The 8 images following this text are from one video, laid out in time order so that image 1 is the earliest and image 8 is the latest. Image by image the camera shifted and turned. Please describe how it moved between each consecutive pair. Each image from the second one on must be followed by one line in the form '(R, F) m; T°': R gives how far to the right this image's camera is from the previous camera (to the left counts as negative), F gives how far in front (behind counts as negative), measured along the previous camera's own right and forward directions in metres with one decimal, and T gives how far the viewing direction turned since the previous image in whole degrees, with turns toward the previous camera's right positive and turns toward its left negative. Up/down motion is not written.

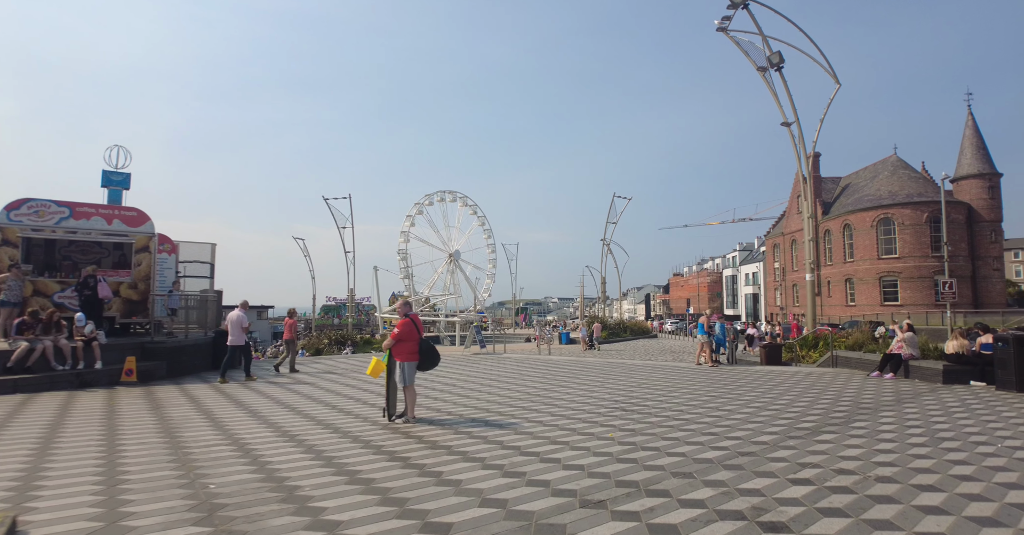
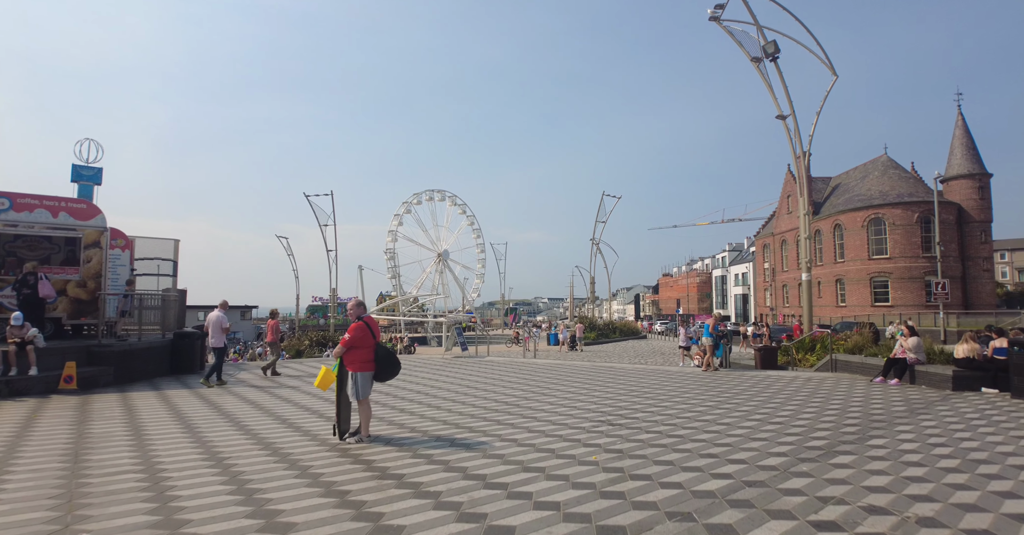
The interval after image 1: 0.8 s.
(+0.2, +0.9) m; +1°
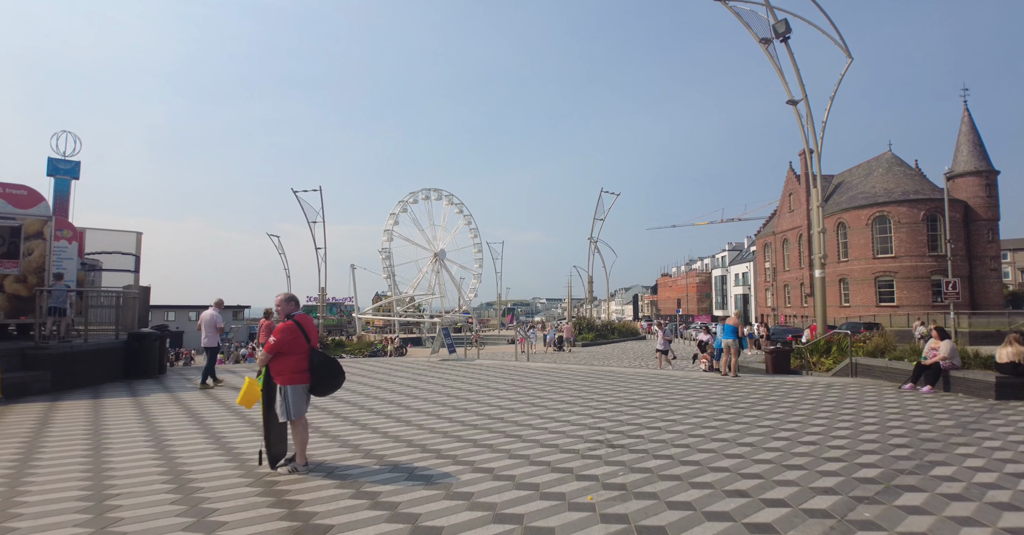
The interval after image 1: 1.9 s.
(+0.2, +1.2) m; 0°
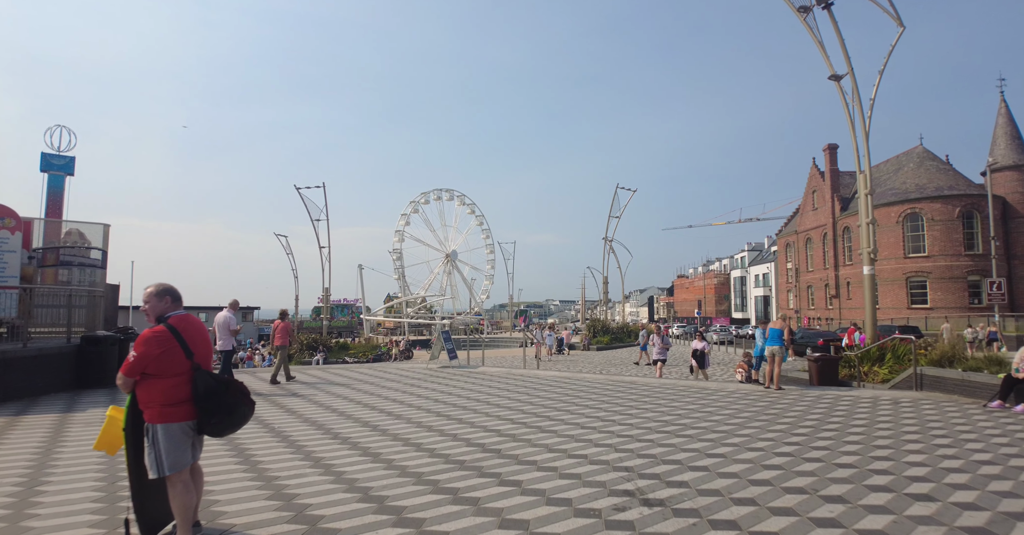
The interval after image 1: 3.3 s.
(+0.1, +1.6) m; -1°
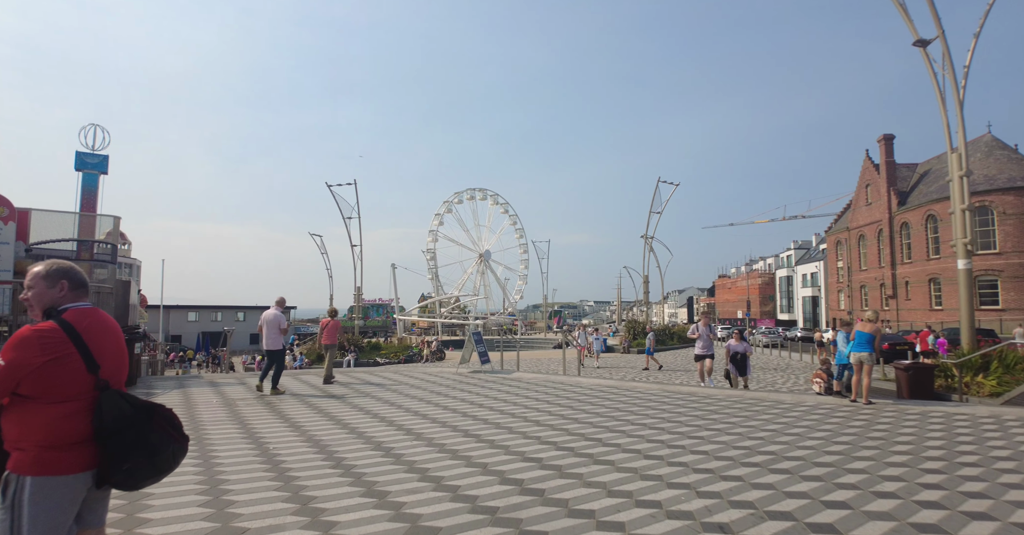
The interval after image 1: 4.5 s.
(-0.1, +1.4) m; -3°
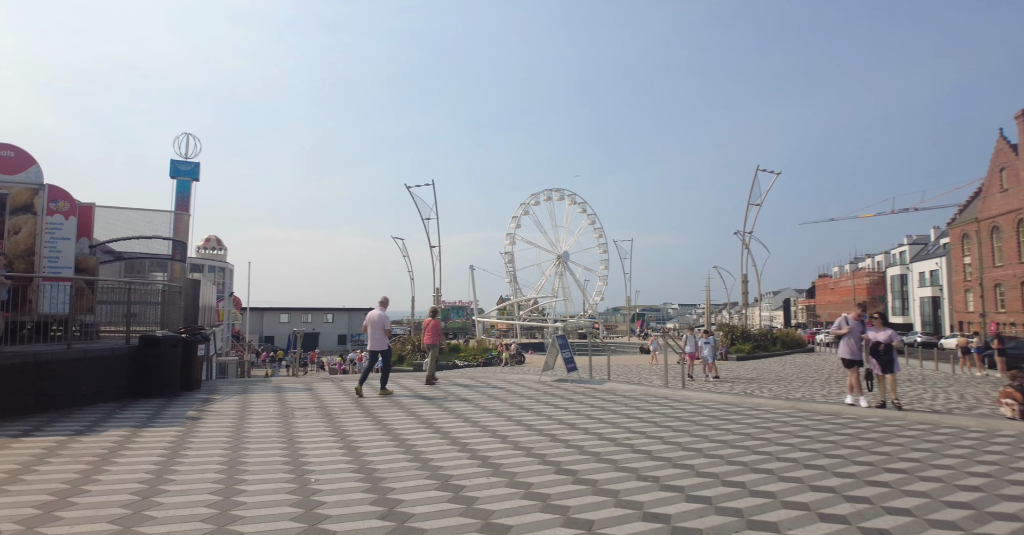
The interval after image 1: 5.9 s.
(-0.2, +1.5) m; -8°
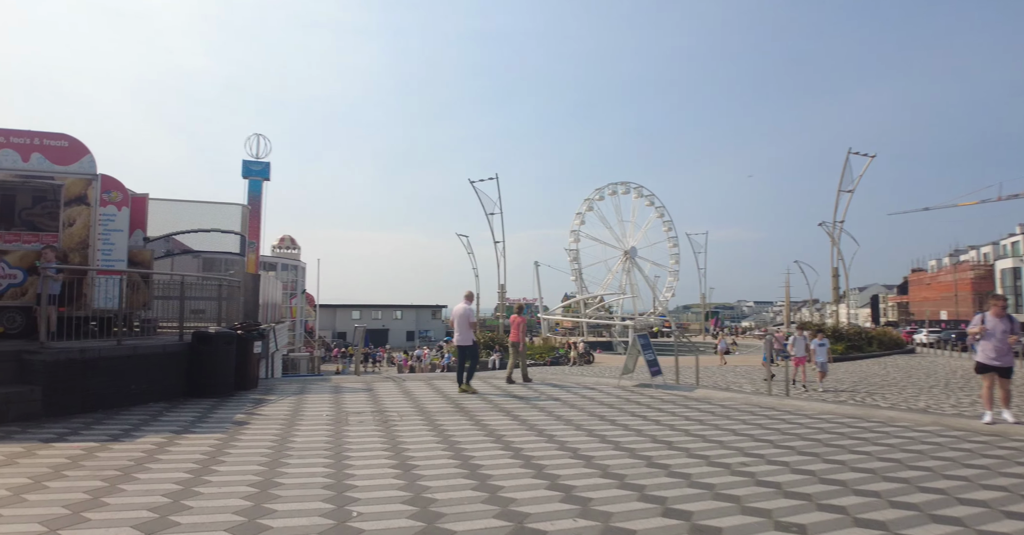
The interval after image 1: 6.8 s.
(-0.2, +1.1) m; -7°
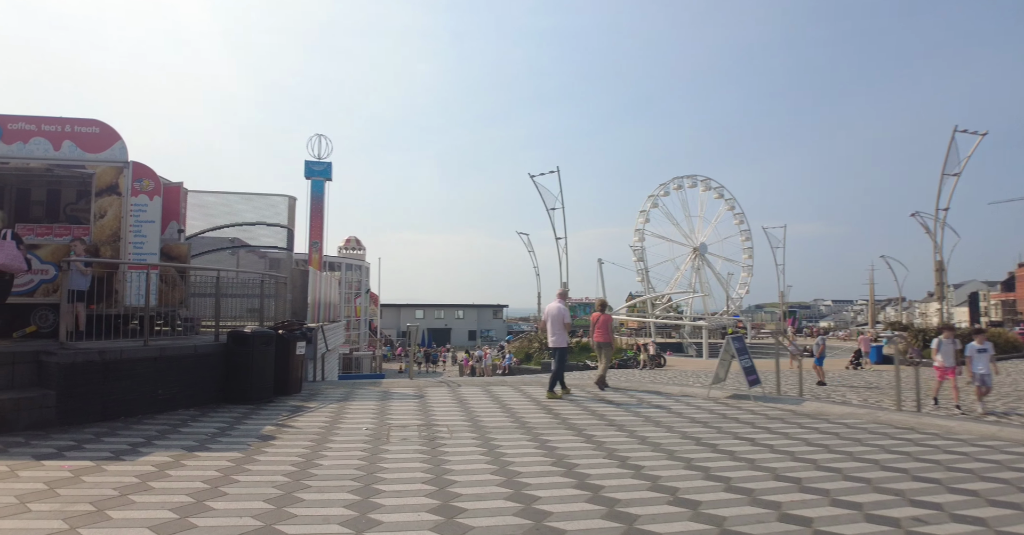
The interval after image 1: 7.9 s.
(-0.1, +1.2) m; -6°
